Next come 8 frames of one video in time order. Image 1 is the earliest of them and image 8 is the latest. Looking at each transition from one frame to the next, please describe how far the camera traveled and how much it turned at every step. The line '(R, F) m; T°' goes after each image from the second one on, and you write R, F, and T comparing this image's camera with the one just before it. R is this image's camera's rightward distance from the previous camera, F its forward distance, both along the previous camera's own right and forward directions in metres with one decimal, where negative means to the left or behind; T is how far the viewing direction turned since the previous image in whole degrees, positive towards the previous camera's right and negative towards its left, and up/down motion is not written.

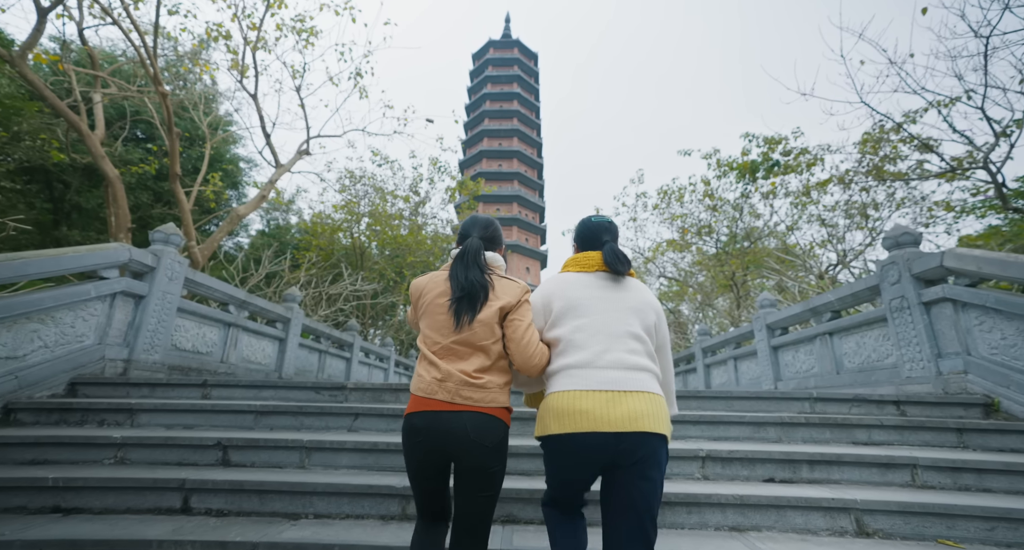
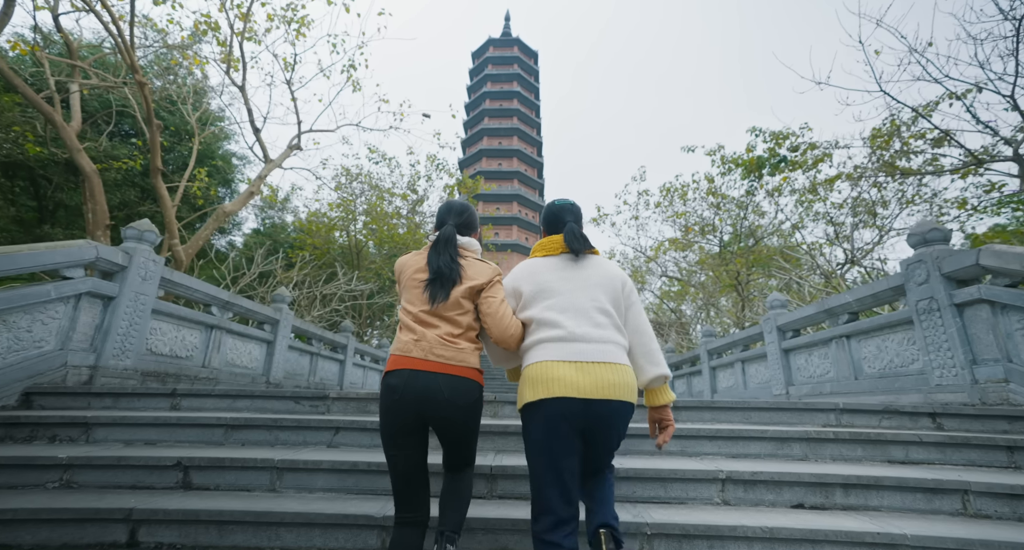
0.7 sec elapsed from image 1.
(0.0, +0.2) m; 0°
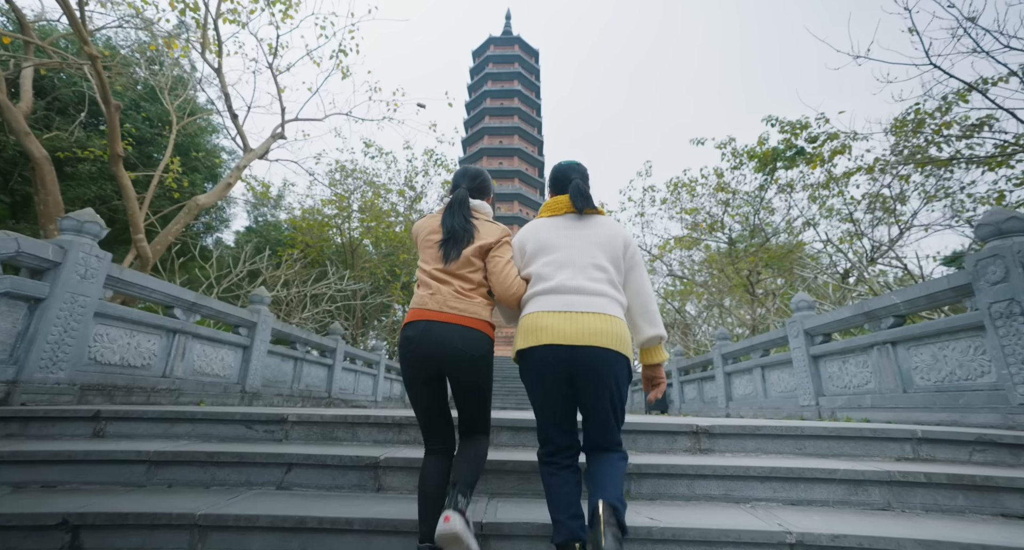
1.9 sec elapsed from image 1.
(0.0, +0.5) m; 0°
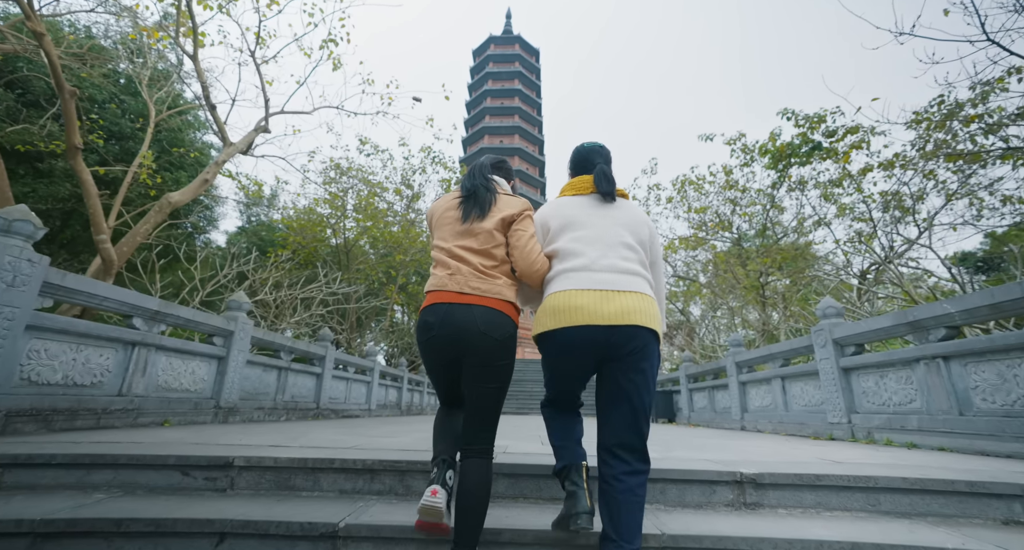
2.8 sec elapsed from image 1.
(0.0, +0.4) m; 0°
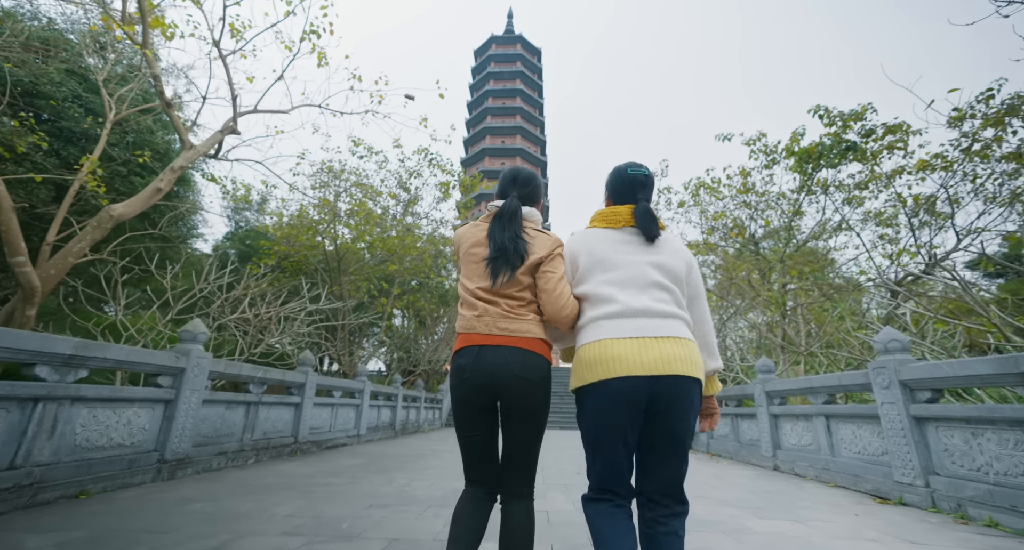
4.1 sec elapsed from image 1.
(0.0, +0.7) m; 0°
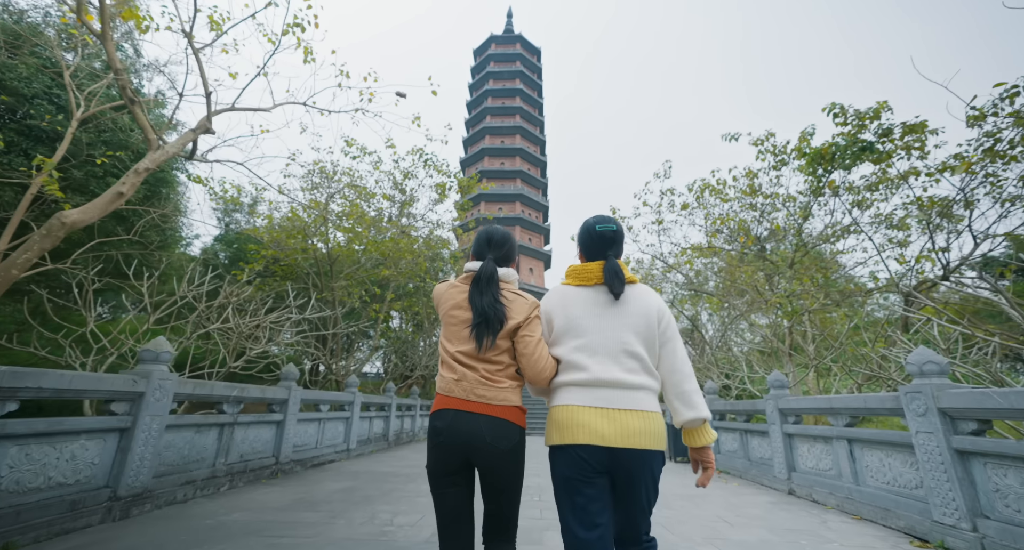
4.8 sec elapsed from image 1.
(0.0, +0.4) m; 0°
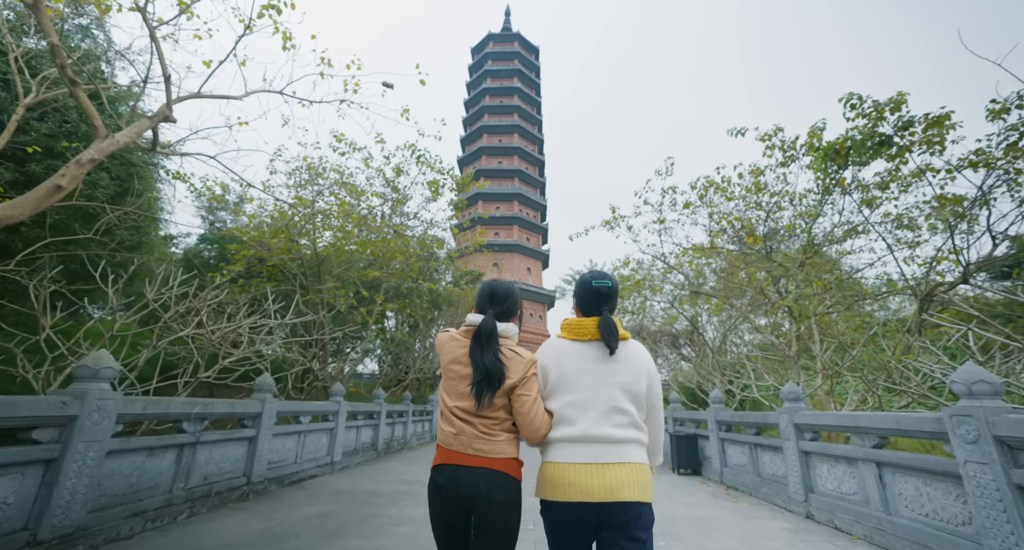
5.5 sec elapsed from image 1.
(+0.1, +0.4) m; 0°
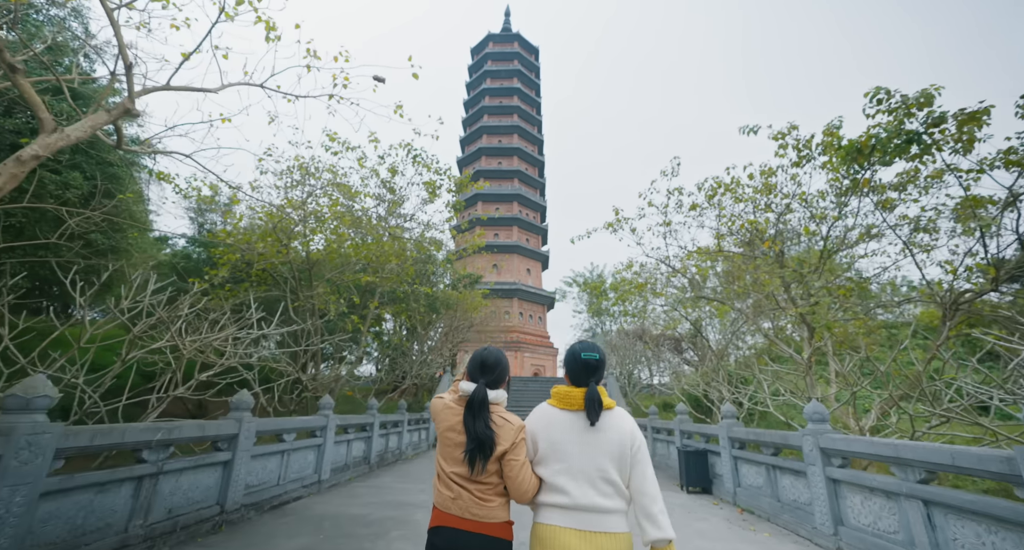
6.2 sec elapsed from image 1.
(0.0, +0.4) m; 0°
